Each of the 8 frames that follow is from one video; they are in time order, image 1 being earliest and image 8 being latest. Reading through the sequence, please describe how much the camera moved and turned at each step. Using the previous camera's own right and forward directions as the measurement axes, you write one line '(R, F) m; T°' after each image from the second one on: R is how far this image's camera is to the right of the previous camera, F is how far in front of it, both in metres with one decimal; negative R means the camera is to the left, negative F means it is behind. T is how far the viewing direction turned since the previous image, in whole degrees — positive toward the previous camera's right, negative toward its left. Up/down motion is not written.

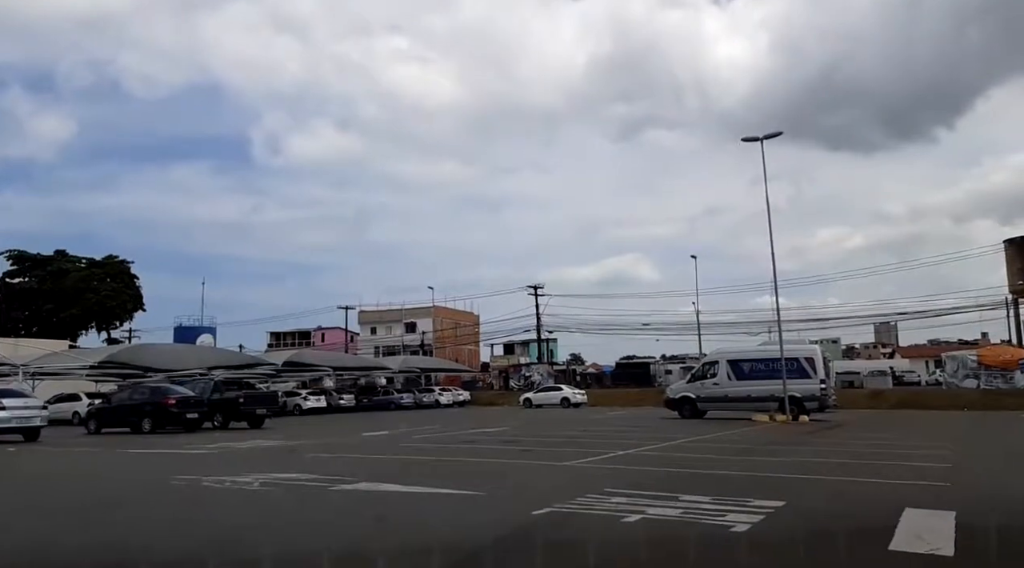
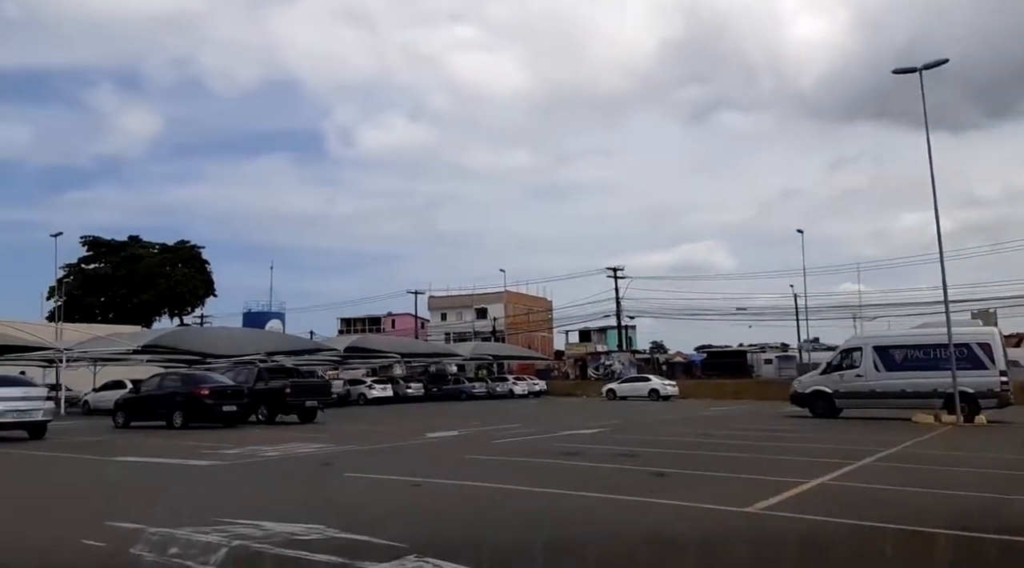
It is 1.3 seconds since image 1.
(-0.6, +4.7) m; -5°
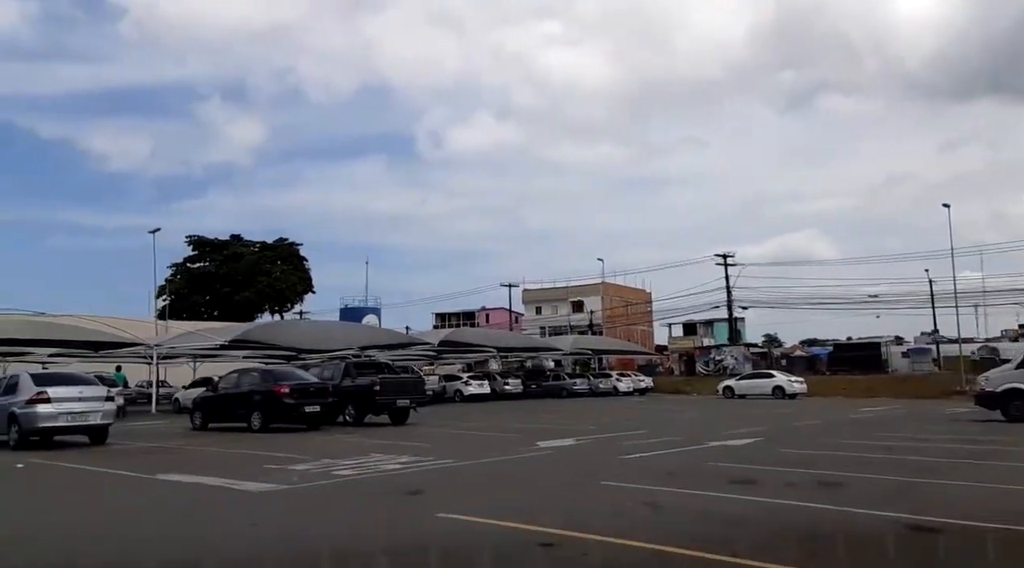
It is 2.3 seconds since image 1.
(-0.6, +3.3) m; -6°
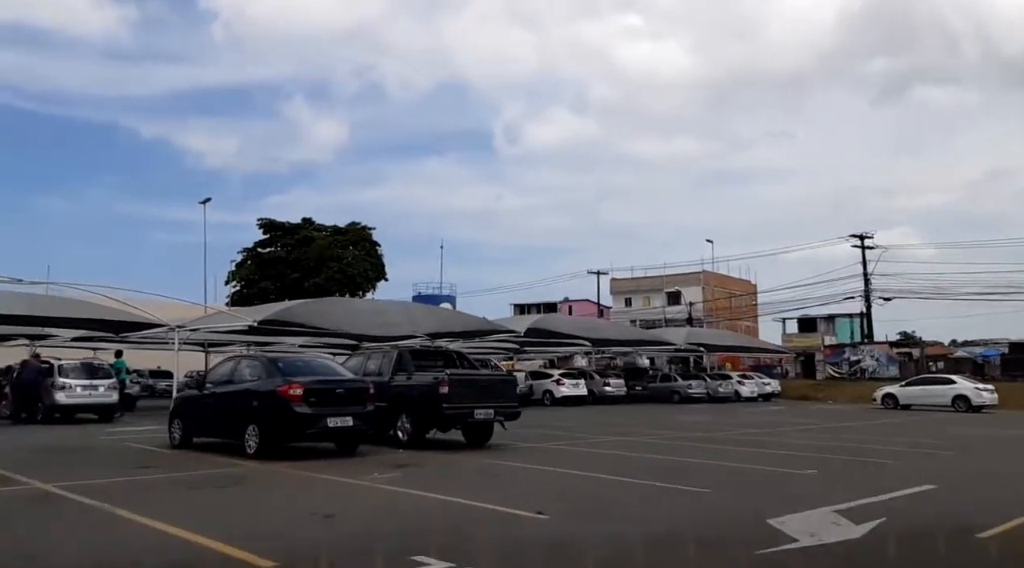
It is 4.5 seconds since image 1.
(-1.2, +8.0) m; -5°
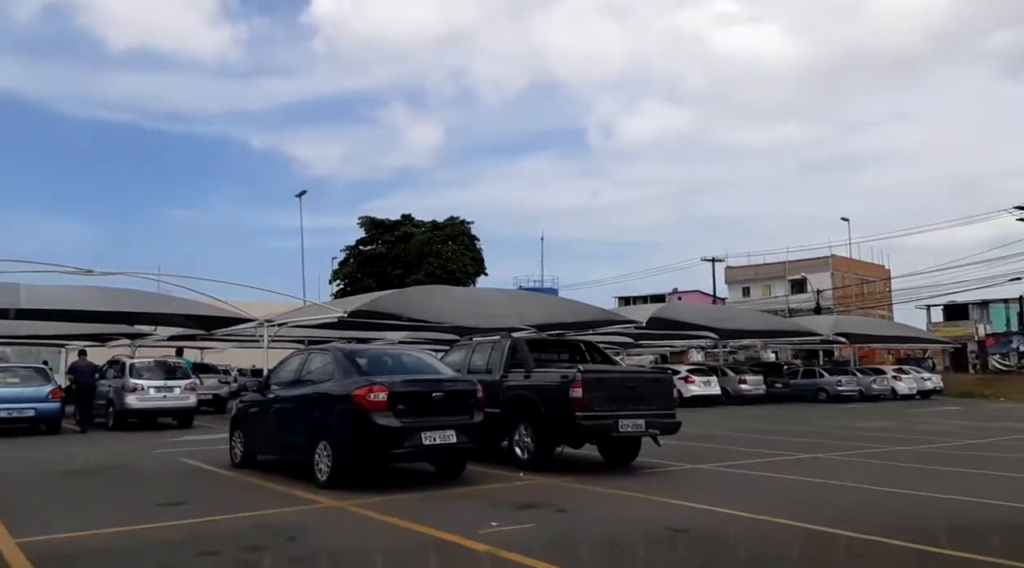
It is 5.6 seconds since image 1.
(-0.7, +3.7) m; -7°
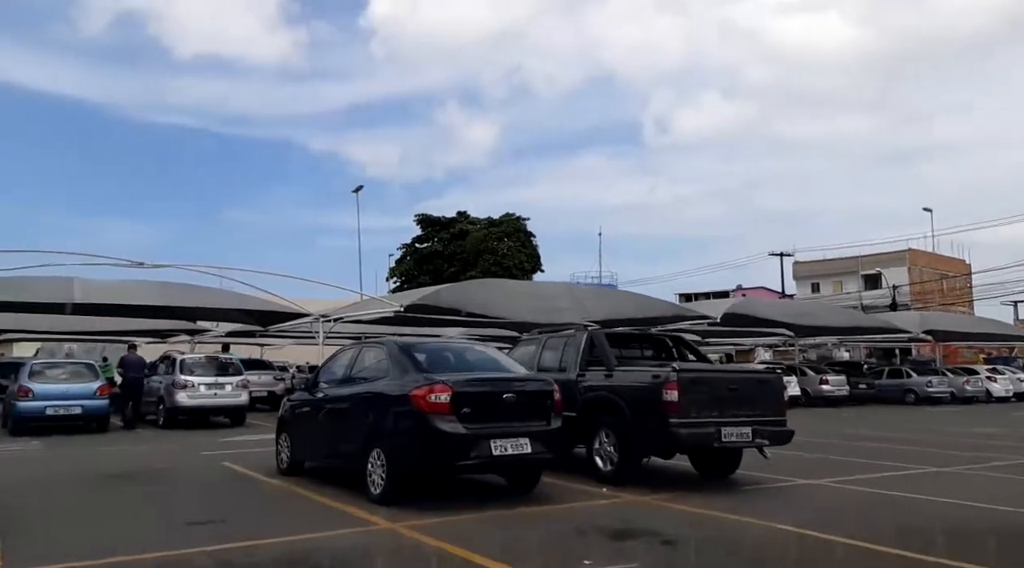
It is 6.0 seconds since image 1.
(-0.3, +1.4) m; -4°
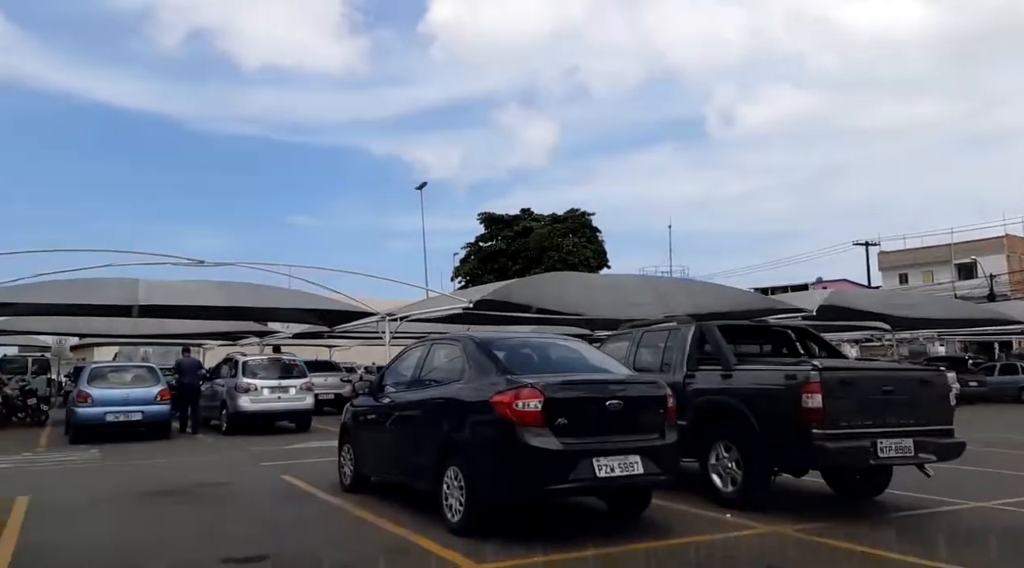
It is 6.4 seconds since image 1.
(-0.3, +1.5) m; -4°
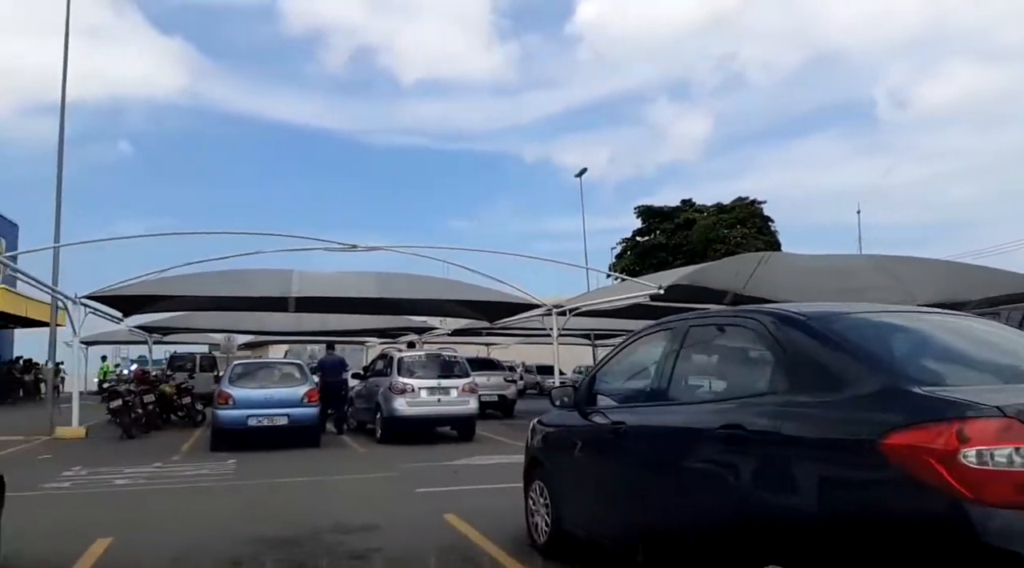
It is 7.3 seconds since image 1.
(-0.9, +3.4) m; -10°
